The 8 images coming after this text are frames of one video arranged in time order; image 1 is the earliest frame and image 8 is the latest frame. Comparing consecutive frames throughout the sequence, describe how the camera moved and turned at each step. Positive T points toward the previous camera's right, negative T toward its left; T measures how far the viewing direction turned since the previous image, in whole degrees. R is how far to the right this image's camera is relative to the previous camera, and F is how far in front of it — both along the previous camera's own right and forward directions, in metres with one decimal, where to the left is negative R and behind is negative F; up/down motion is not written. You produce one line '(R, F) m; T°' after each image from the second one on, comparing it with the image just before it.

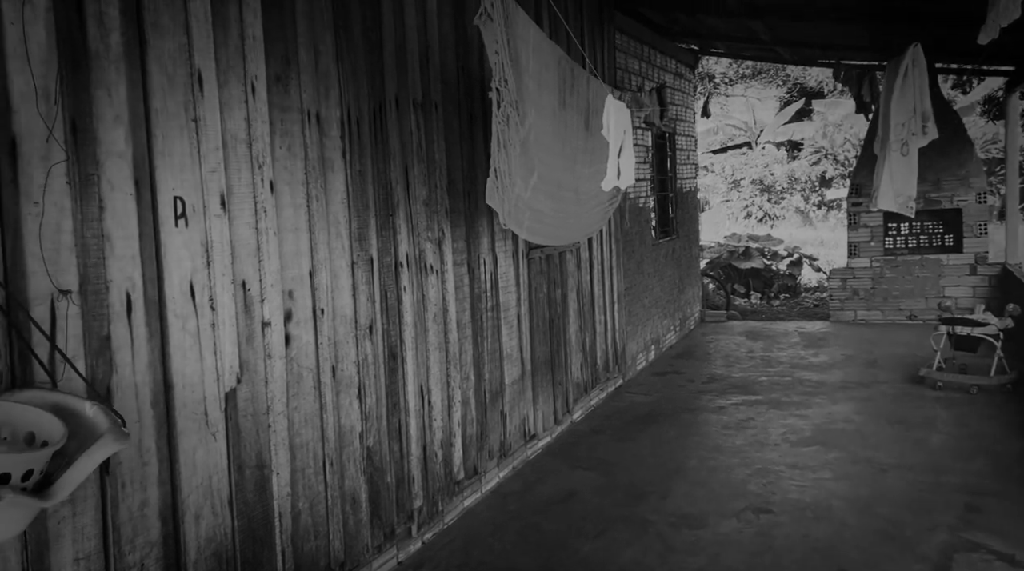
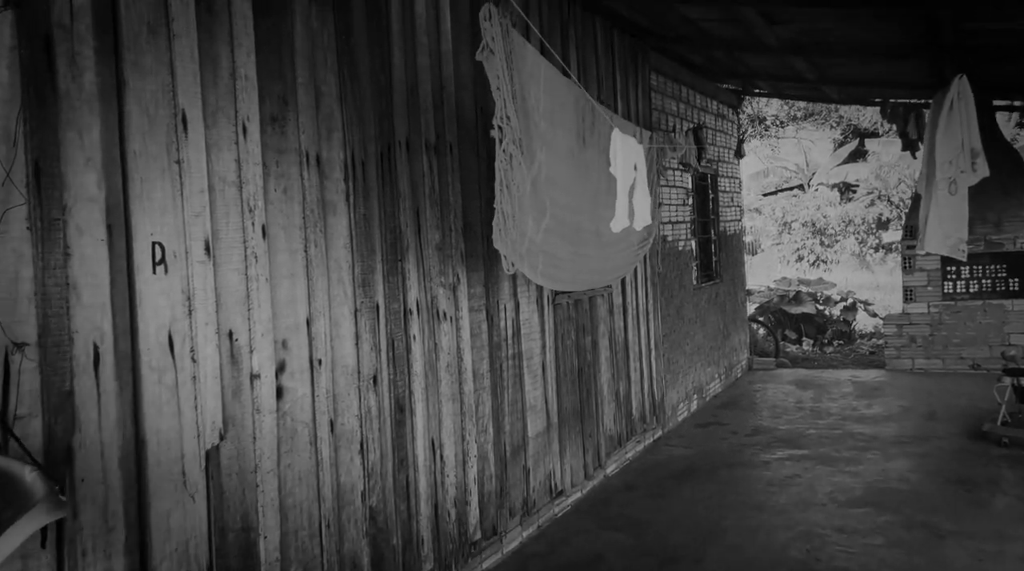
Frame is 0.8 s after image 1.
(+0.2, +0.2) m; -3°
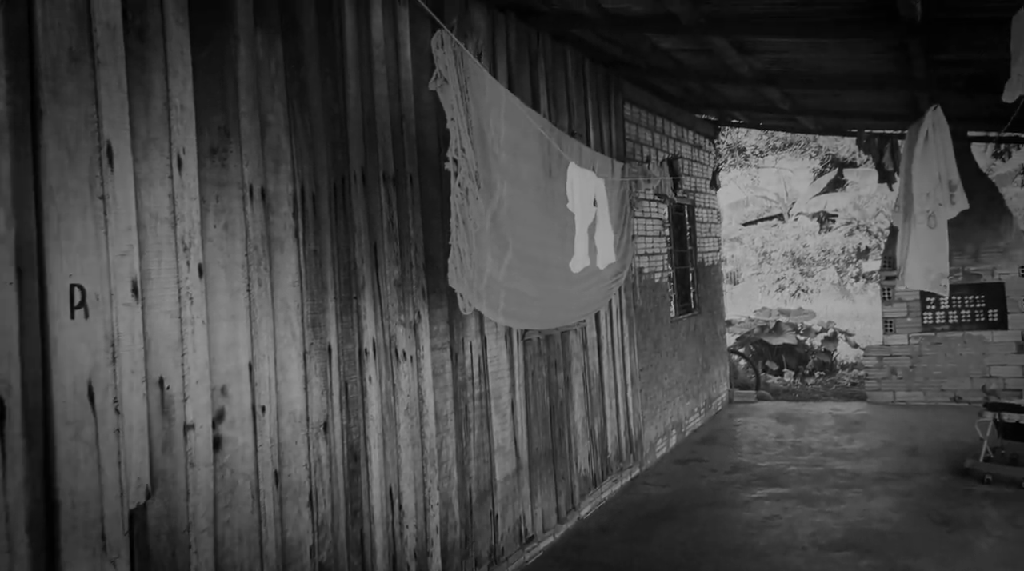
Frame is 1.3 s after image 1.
(+0.1, +0.2) m; +1°
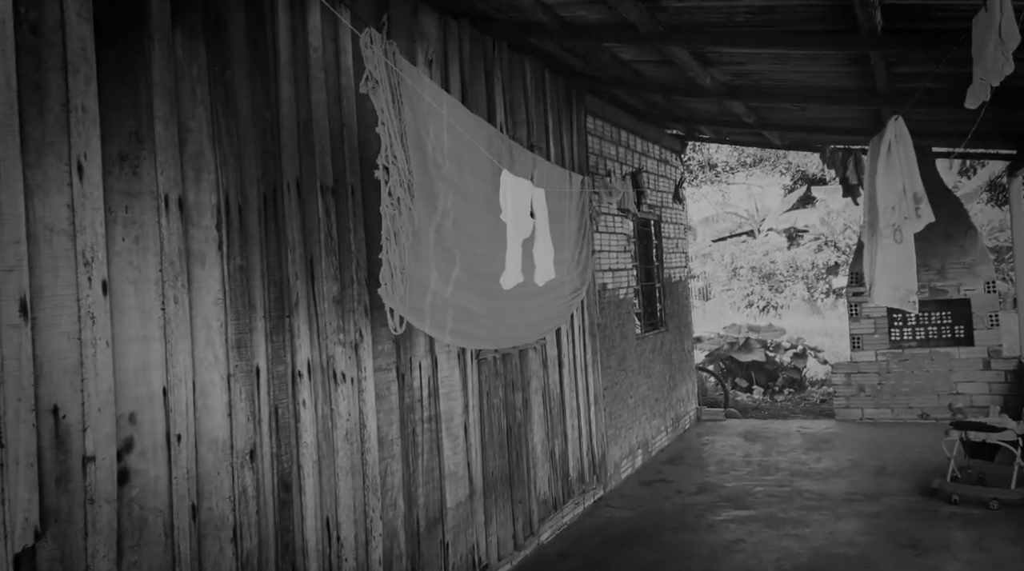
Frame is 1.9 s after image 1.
(+0.1, +0.2) m; +2°
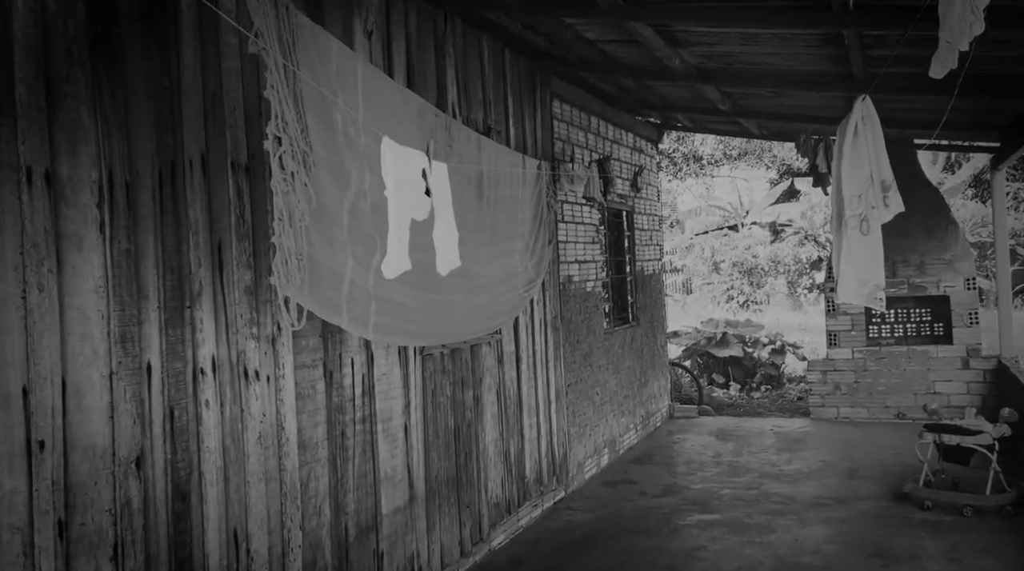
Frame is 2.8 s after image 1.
(+0.2, +0.3) m; +1°
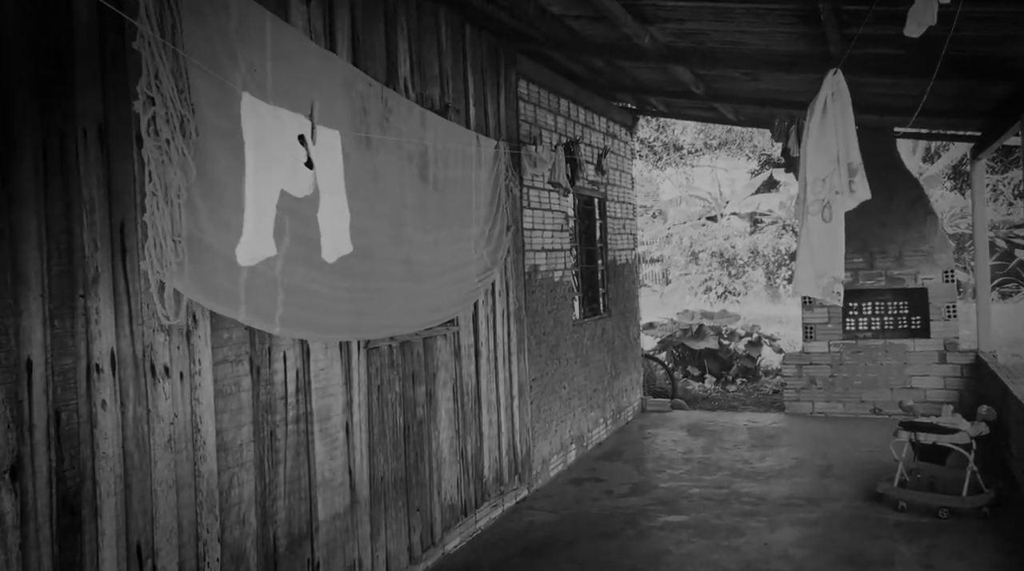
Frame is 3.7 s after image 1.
(+0.1, +0.3) m; +1°
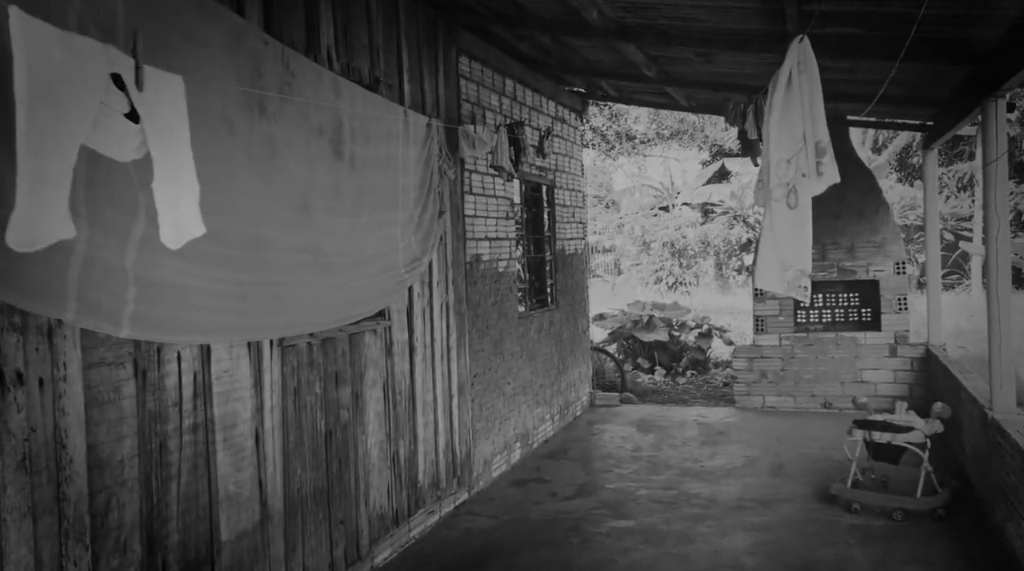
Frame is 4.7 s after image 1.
(+0.1, +0.4) m; +3°
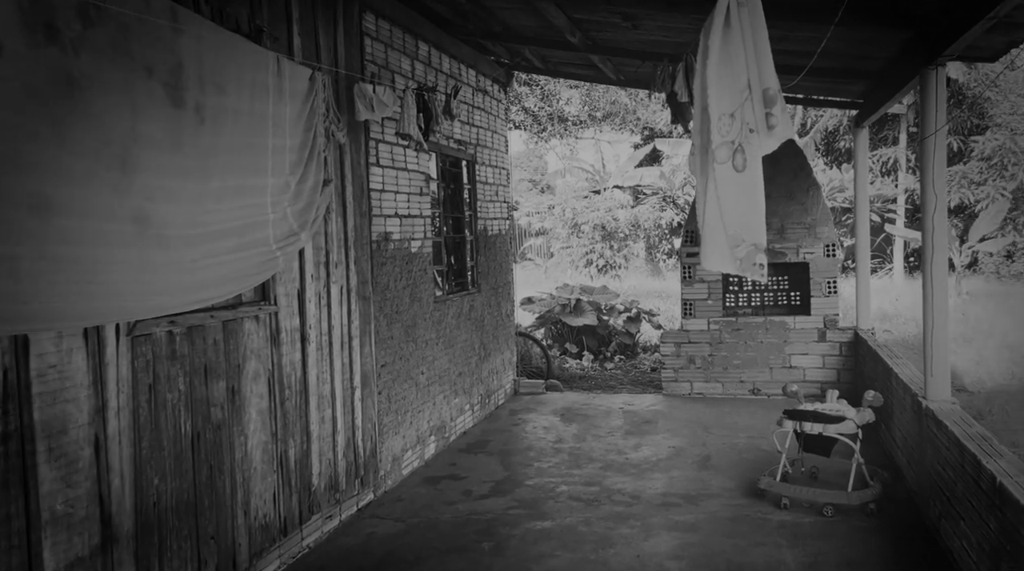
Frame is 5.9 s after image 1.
(+0.2, +0.5) m; +4°
